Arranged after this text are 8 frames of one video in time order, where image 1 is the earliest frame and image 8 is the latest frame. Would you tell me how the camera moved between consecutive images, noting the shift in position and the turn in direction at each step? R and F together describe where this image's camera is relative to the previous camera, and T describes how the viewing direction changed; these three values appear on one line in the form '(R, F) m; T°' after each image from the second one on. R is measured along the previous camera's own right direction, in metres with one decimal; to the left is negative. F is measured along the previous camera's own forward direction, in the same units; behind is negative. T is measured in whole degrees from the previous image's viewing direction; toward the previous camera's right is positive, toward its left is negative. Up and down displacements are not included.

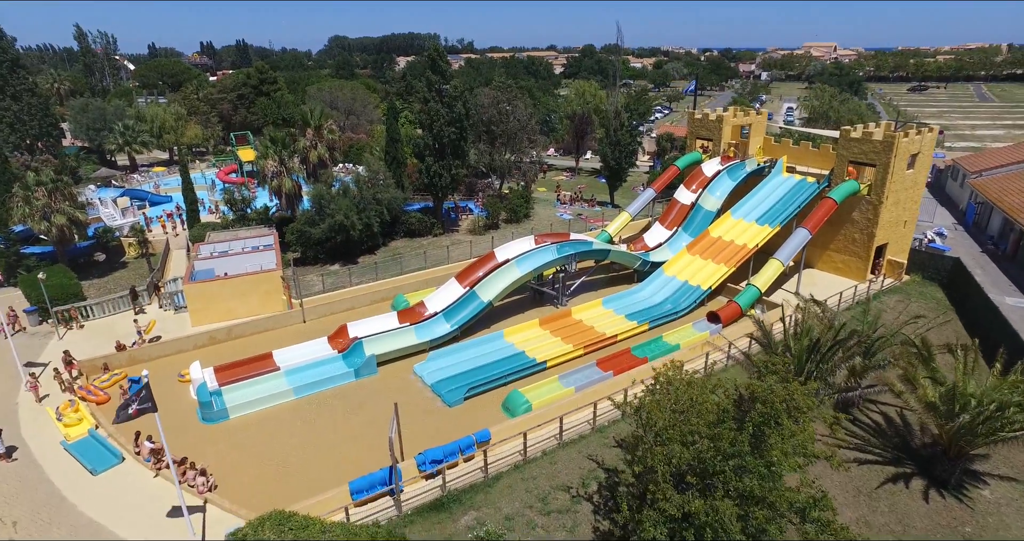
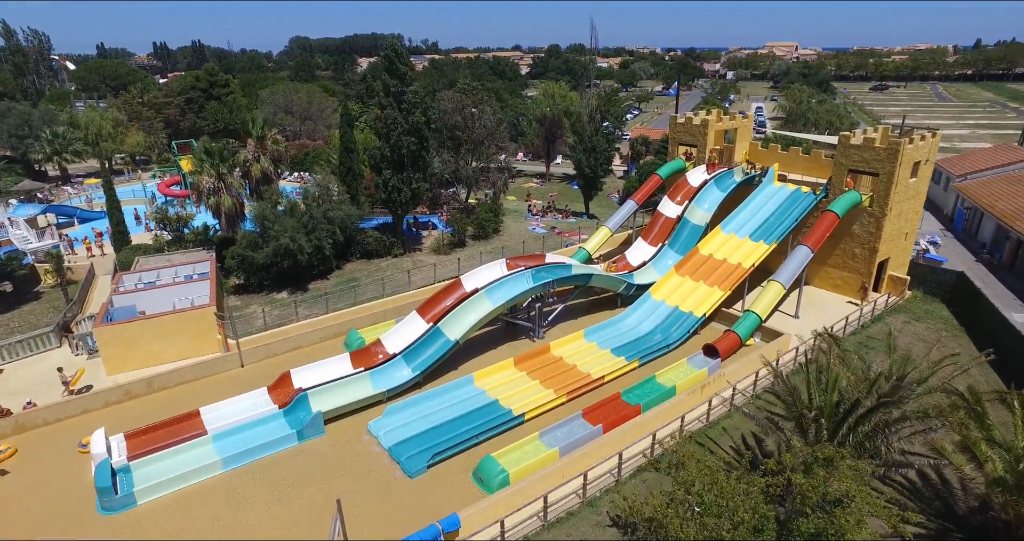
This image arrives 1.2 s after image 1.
(0.0, +3.0) m; +3°
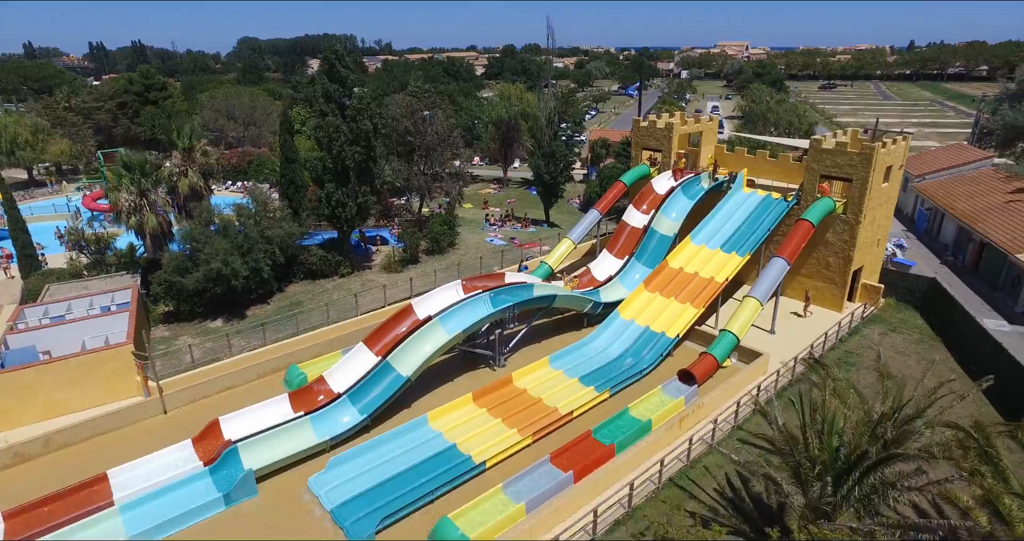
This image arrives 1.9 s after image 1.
(+0.1, +1.9) m; +4°
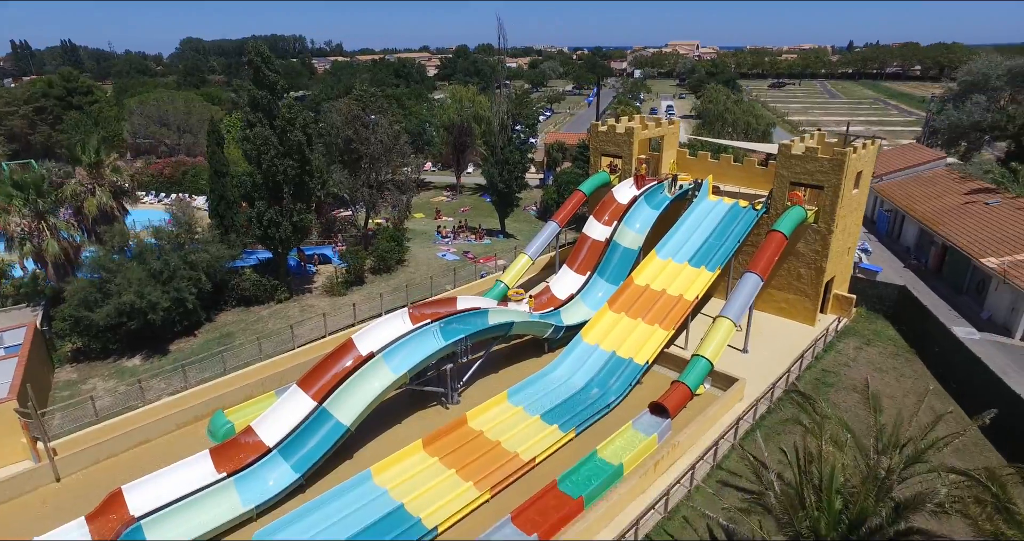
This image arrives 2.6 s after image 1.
(+0.2, +2.0) m; +4°
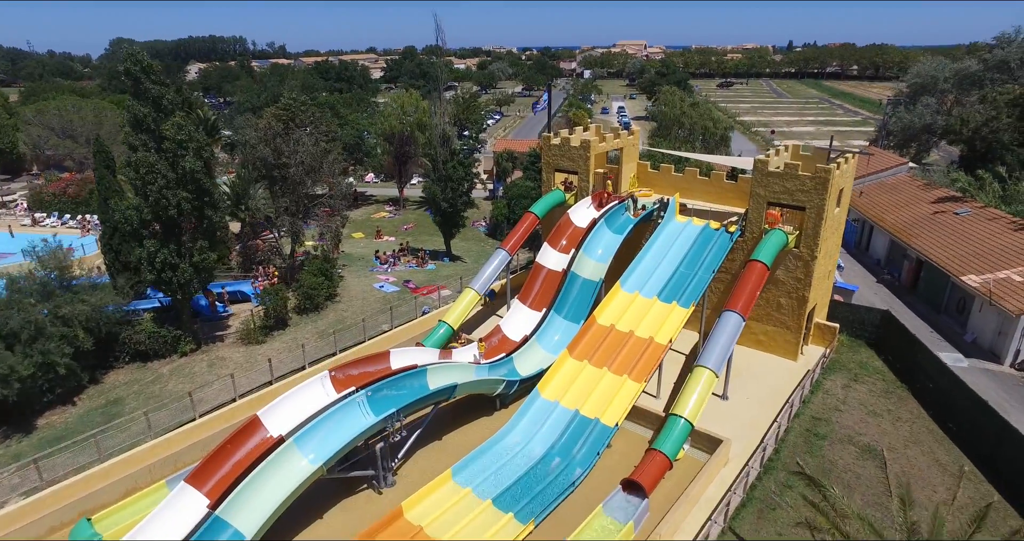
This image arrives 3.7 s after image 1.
(+0.4, +3.1) m; +4°
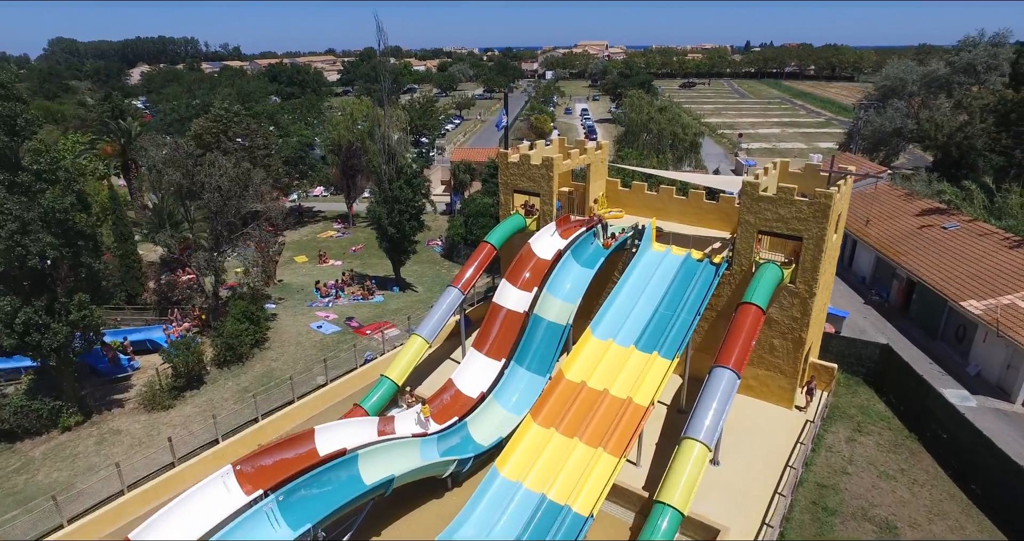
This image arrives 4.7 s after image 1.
(+0.4, +3.0) m; +3°
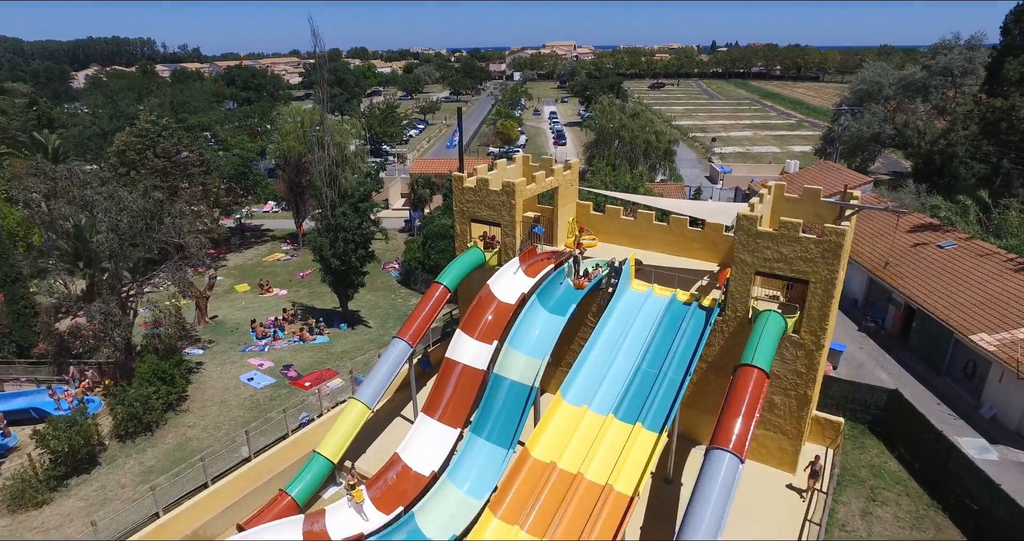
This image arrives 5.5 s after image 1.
(+0.4, +2.8) m; +3°
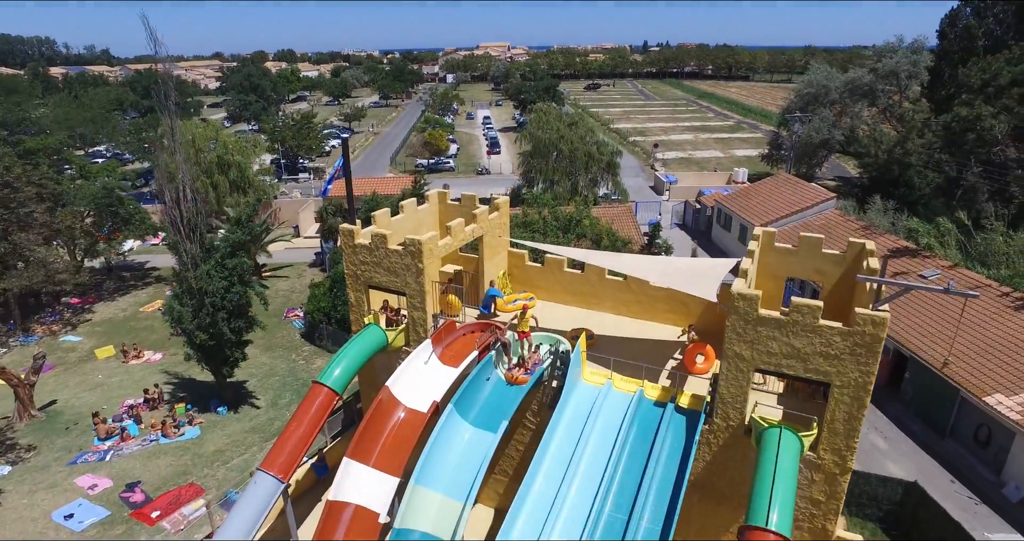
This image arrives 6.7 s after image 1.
(+0.8, +4.5) m; +5°
